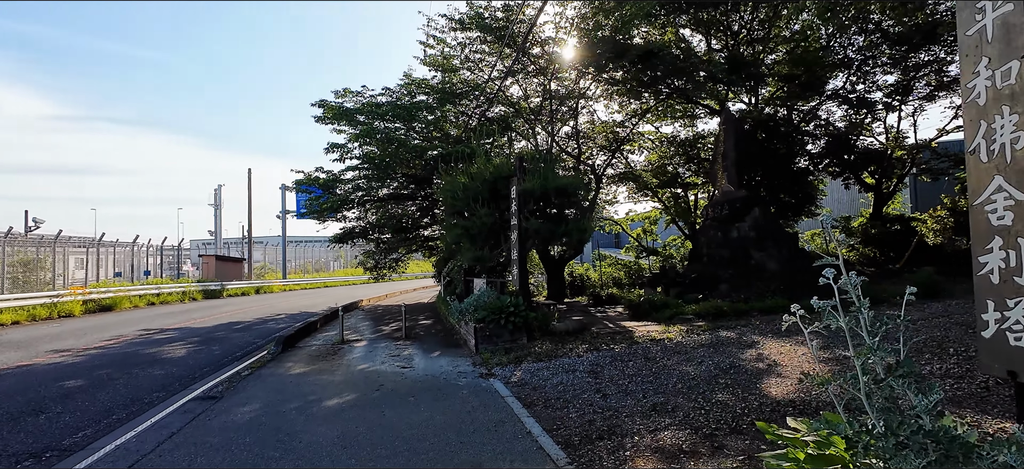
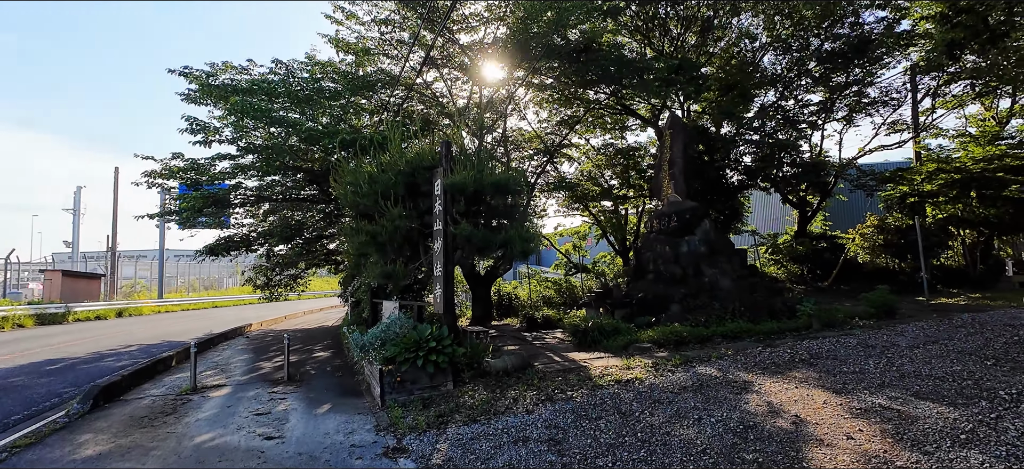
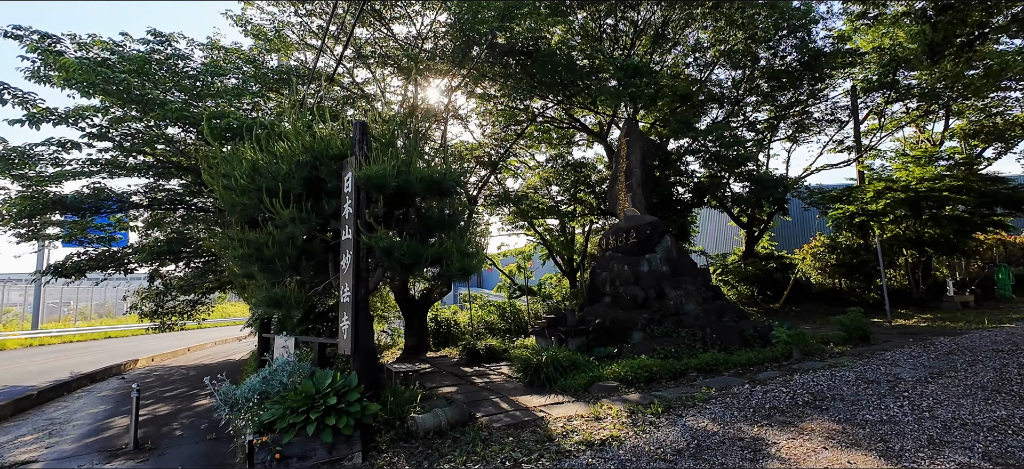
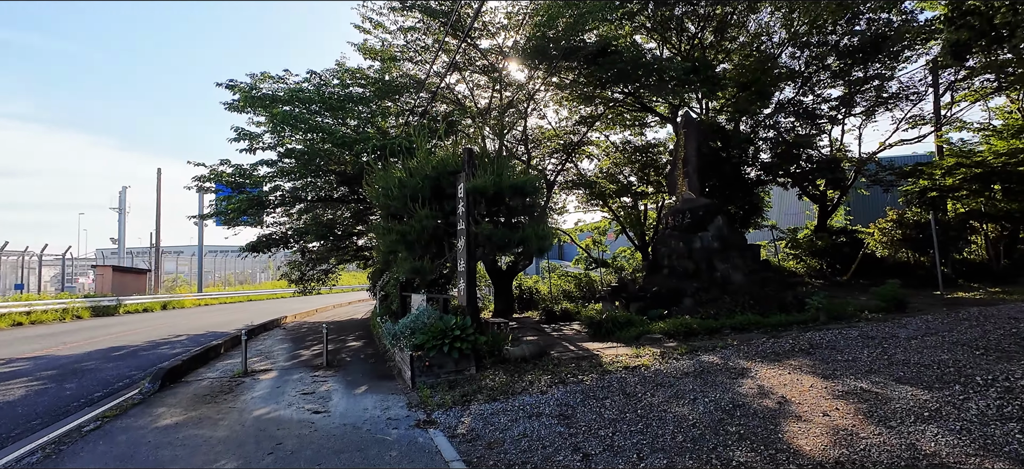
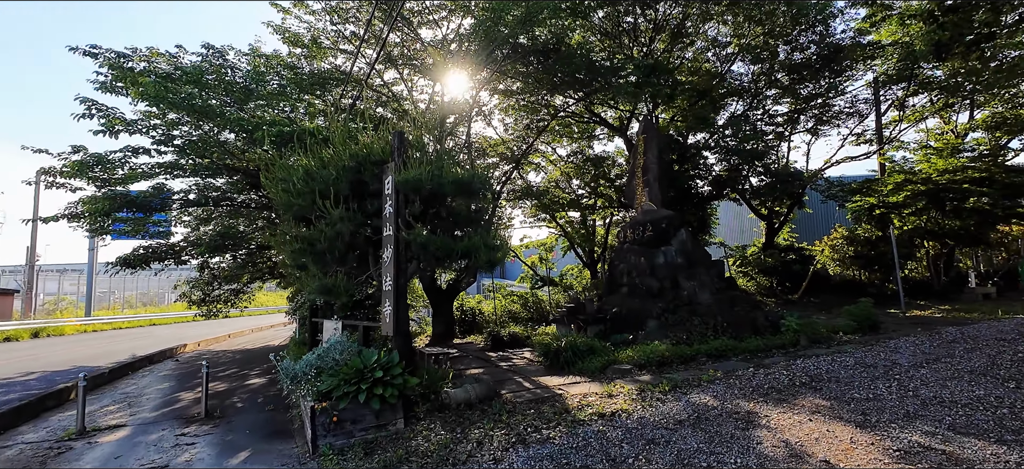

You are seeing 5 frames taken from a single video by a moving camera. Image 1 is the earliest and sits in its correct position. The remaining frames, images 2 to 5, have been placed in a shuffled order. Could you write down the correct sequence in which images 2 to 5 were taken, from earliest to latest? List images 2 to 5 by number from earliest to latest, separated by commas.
4, 2, 5, 3
